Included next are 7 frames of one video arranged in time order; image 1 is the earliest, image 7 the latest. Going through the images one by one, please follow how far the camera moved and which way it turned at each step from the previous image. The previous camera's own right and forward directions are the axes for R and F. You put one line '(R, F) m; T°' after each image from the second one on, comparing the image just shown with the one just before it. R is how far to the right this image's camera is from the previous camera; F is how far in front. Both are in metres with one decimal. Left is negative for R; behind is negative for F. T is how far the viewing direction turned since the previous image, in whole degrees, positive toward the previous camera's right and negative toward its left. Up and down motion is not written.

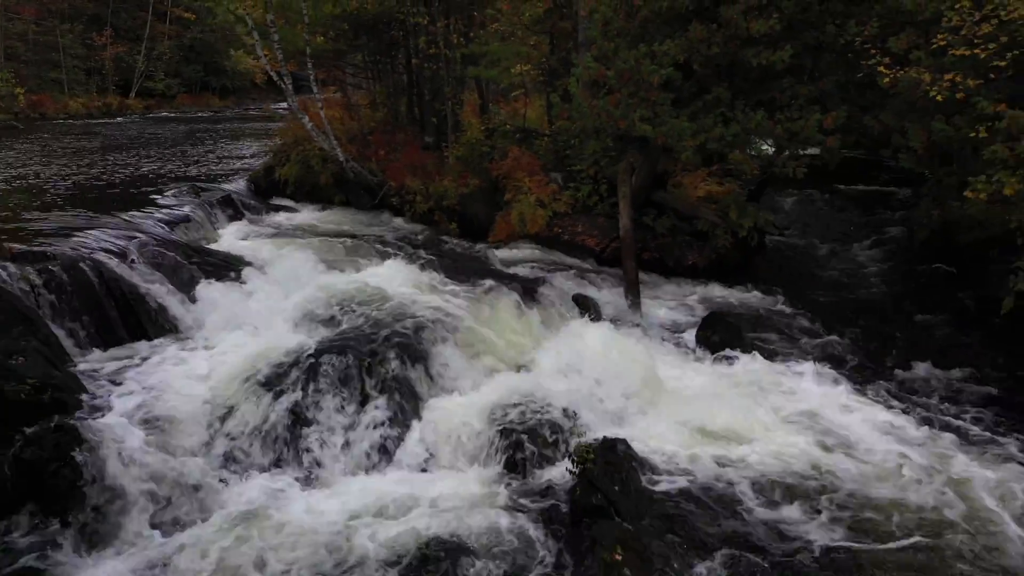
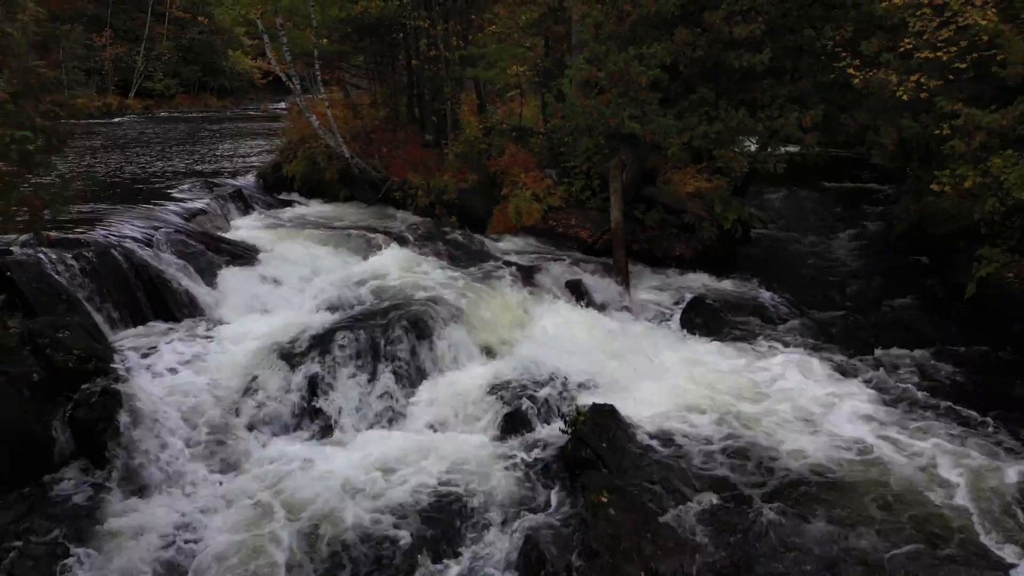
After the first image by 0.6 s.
(0.0, -0.7) m; 0°
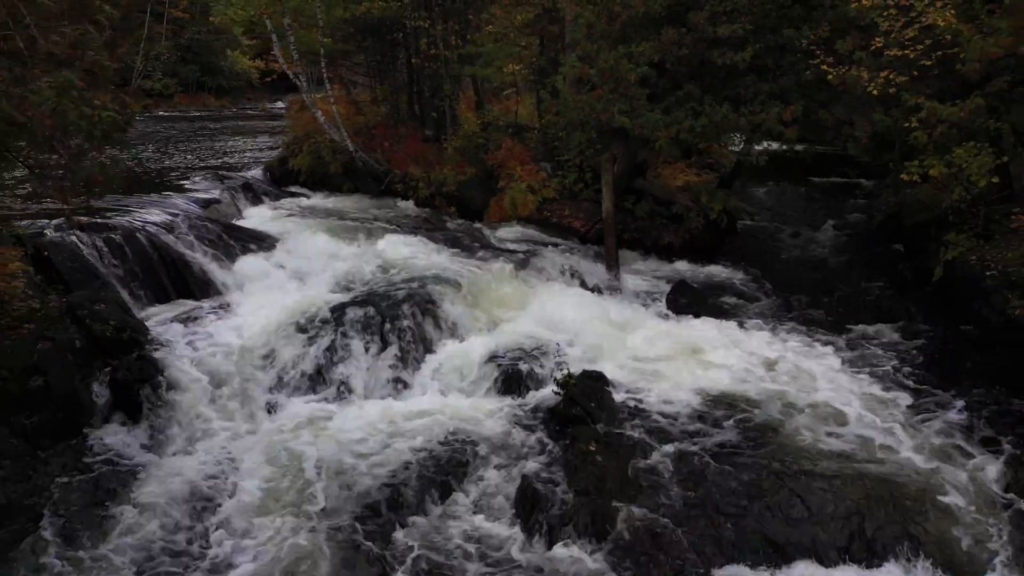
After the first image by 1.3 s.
(0.0, -0.7) m; 0°
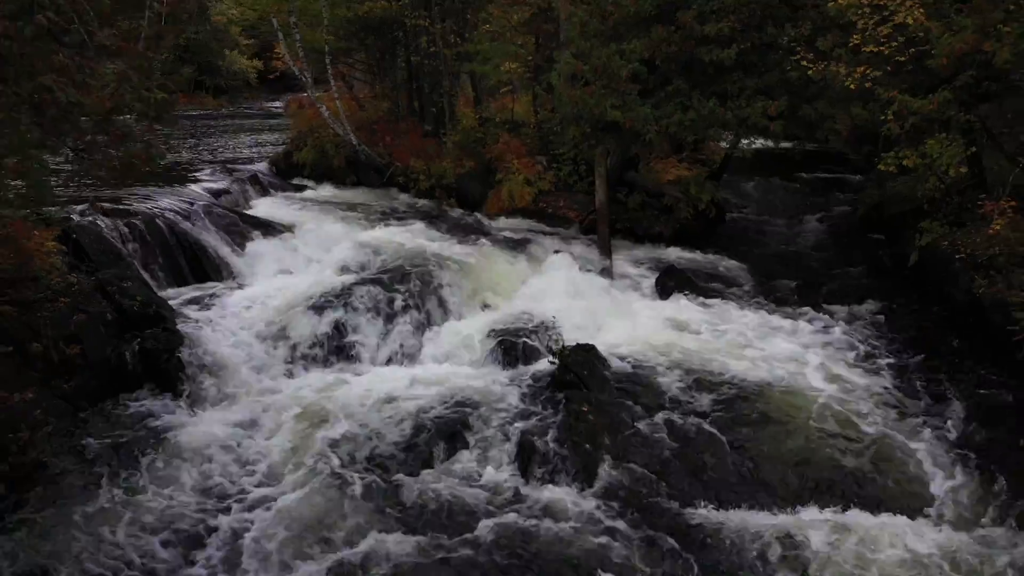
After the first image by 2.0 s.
(0.0, -0.6) m; 0°
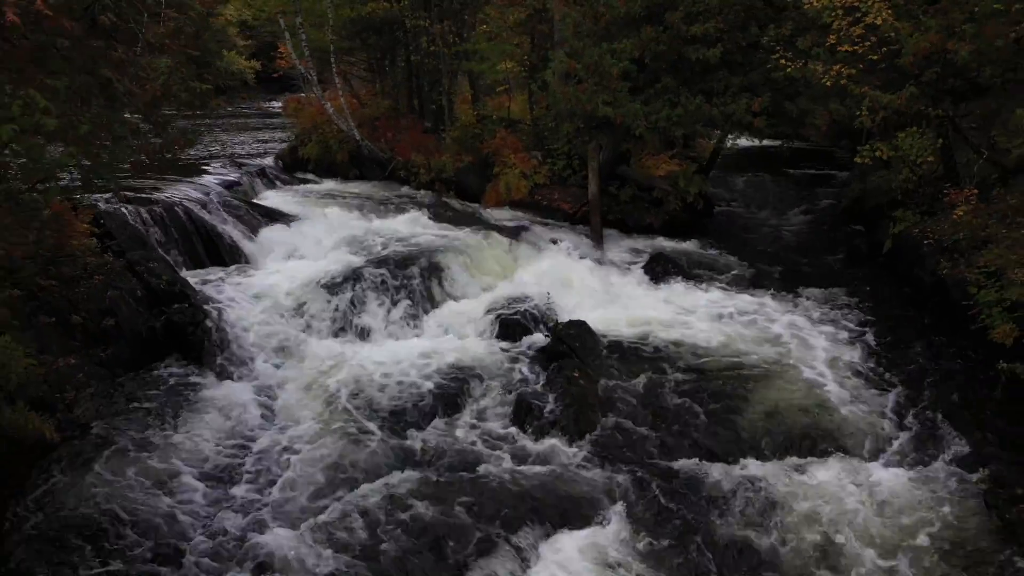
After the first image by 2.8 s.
(0.0, -0.7) m; 0°
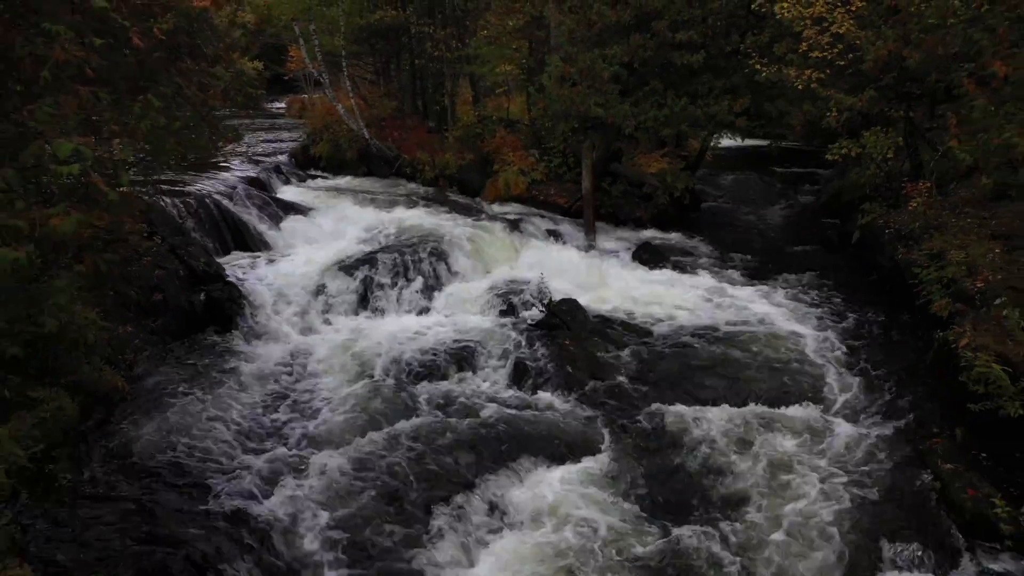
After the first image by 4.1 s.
(0.0, -1.2) m; 0°
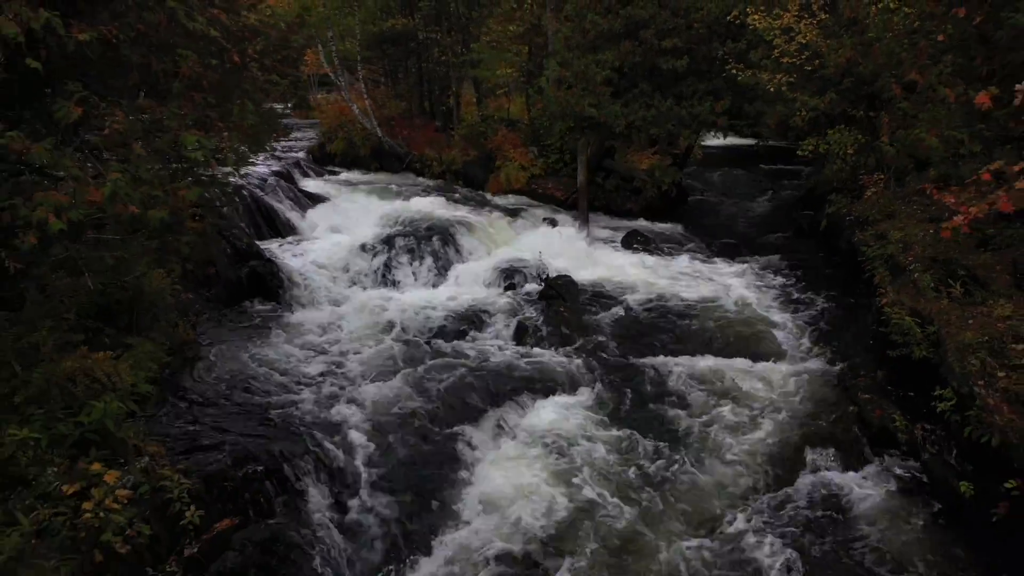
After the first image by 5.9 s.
(0.0, -1.6) m; 0°
